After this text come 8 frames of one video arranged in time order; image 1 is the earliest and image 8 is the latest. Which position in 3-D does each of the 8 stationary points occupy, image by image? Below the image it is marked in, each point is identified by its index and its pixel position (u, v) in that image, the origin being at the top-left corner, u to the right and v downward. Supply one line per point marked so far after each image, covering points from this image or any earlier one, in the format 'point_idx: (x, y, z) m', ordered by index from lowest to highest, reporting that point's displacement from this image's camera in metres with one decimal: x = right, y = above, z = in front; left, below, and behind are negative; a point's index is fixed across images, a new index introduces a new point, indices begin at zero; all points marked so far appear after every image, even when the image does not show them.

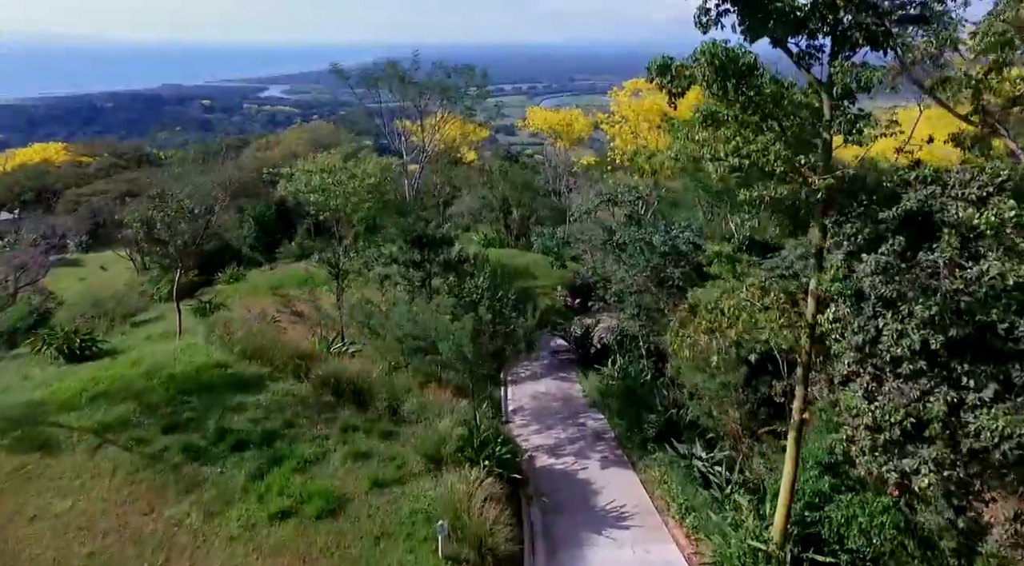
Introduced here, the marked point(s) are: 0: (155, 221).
0: (-4.7, +0.8, +10.0) m
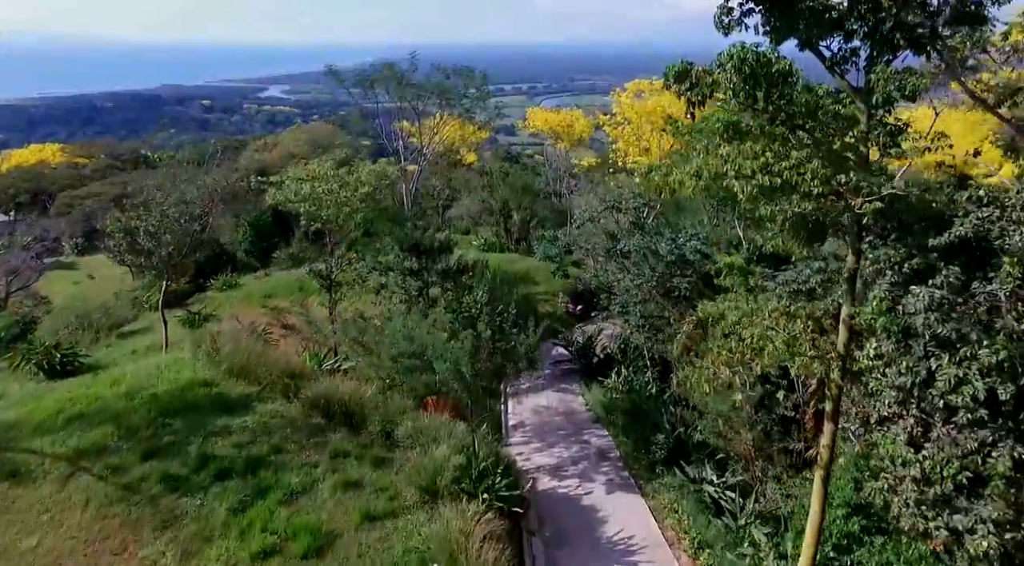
0: (-4.7, +0.7, +9.5) m
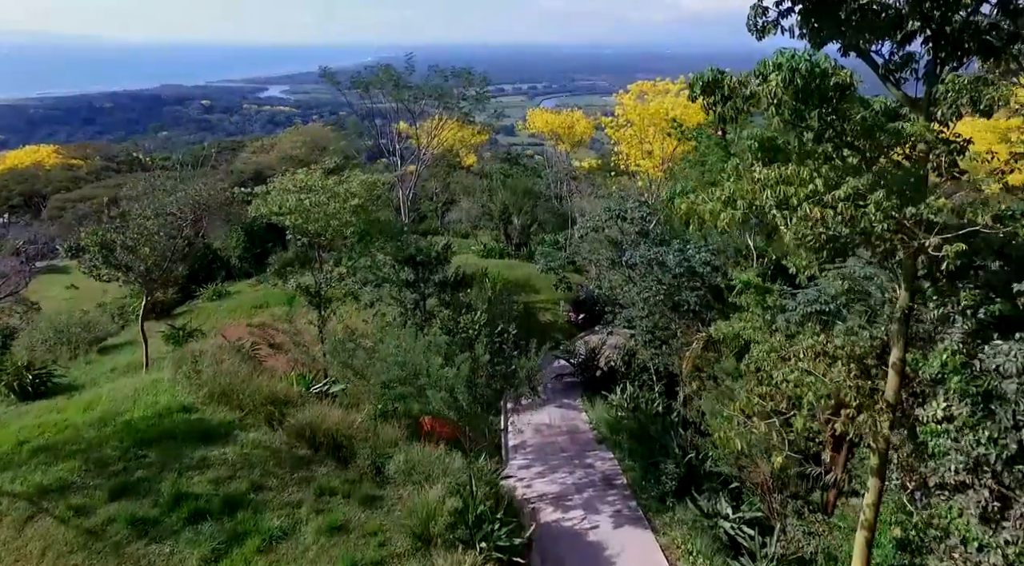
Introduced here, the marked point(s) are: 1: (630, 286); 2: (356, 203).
0: (-4.7, +0.5, +8.9) m
1: (+1.9, -0.1, +12.1) m
2: (-1.8, +0.9, +8.6) m
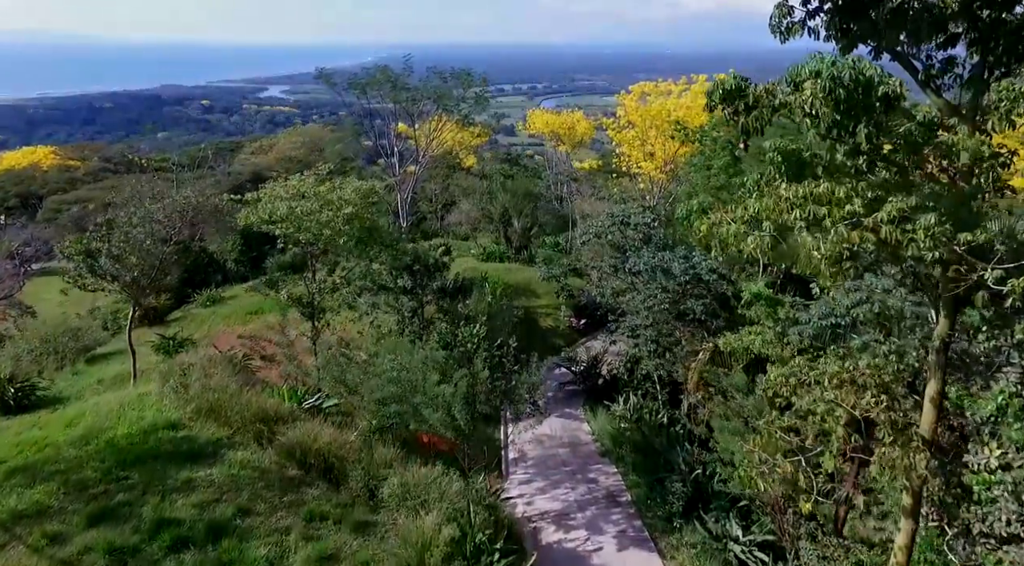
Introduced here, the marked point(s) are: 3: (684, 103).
0: (-4.7, +0.3, +8.6) m
1: (+1.9, -0.2, +11.8) m
2: (-1.8, +0.8, +8.2) m
3: (+4.3, +4.6, +19.1) m
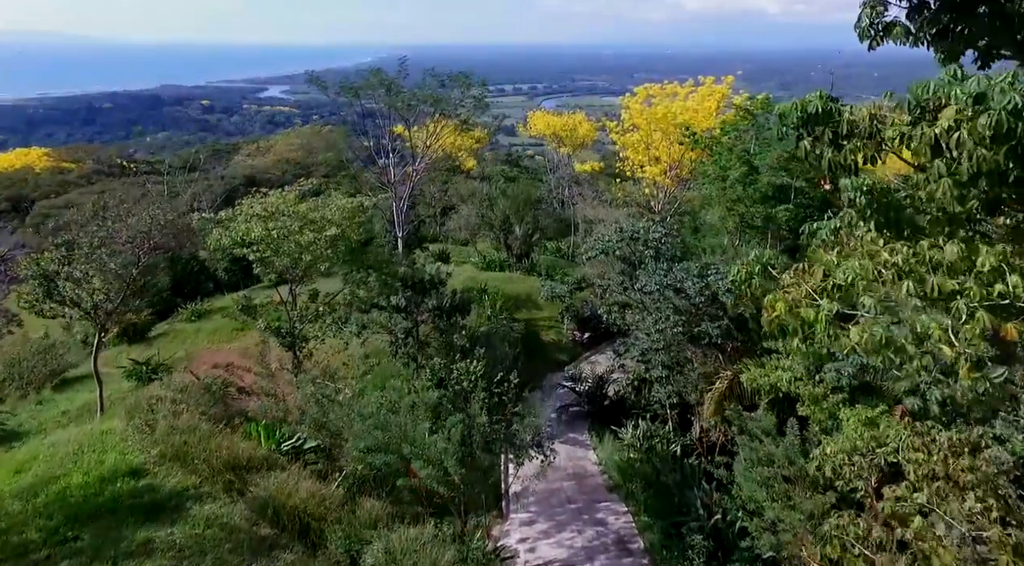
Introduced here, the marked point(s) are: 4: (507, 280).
0: (-4.7, +0.1, +7.8) m
1: (+1.9, -0.5, +11.0) m
2: (-1.8, +0.5, +7.4) m
3: (+4.3, +4.3, +18.3) m
4: (-0.1, +0.1, +19.8) m
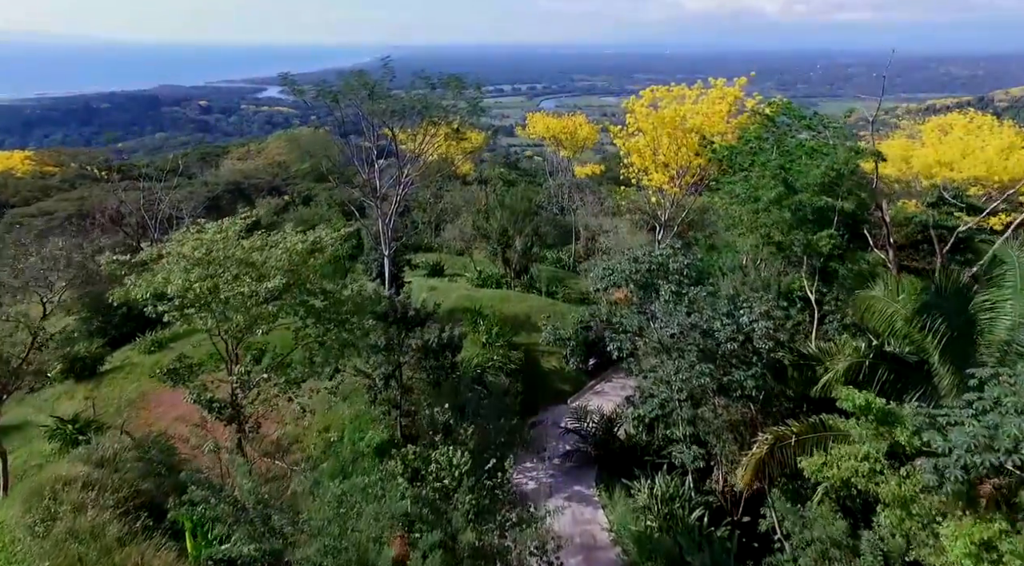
0: (-4.7, -0.4, +6.2) m
1: (+1.9, -0.9, +9.4) m
2: (-1.8, 0.0, +5.9) m
3: (+4.3, +3.9, +16.8) m
4: (-0.2, -0.4, +18.2) m
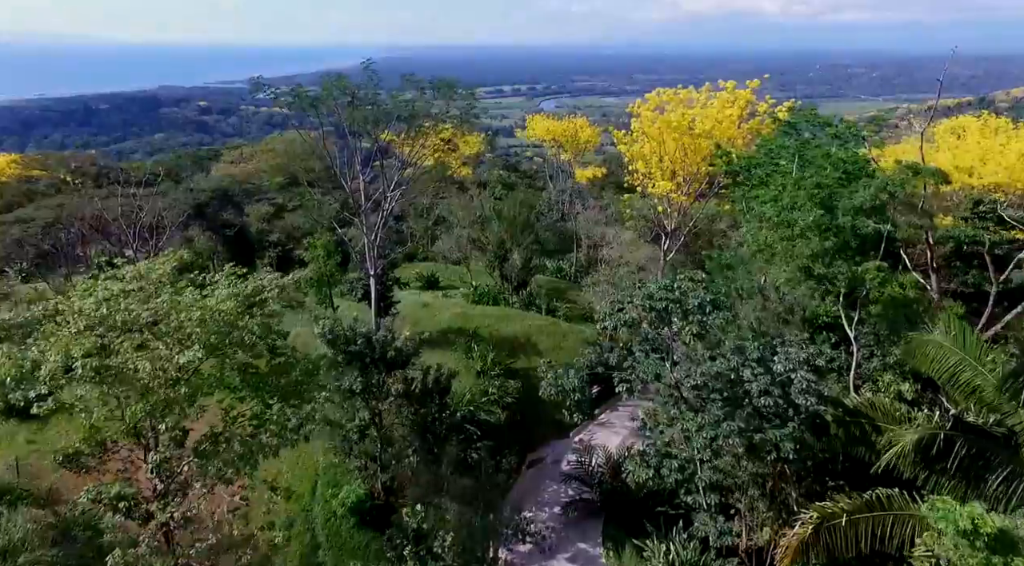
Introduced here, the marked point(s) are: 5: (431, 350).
0: (-4.8, -0.8, +4.9) m
1: (+1.8, -1.4, +8.1) m
2: (-1.9, -0.4, +4.6) m
3: (+4.2, +3.4, +15.5) m
4: (-0.2, -0.8, +16.9) m
5: (-1.6, -1.3, +14.6) m
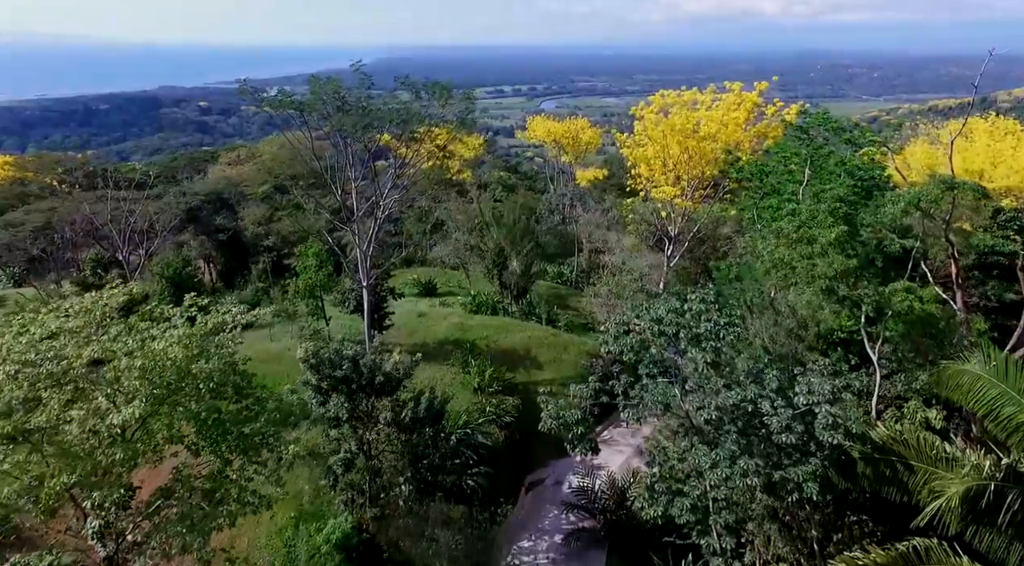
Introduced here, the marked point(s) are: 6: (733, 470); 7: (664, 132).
0: (-4.8, -1.0, +4.3) m
1: (+1.8, -1.6, +7.5) m
2: (-1.9, -0.6, +3.9) m
3: (+4.2, +3.2, +14.8) m
4: (-0.2, -1.0, +16.3) m
5: (-1.6, -1.5, +14.0) m
6: (+2.0, -1.7, +6.9) m
7: (+3.3, +3.0, +15.3) m
